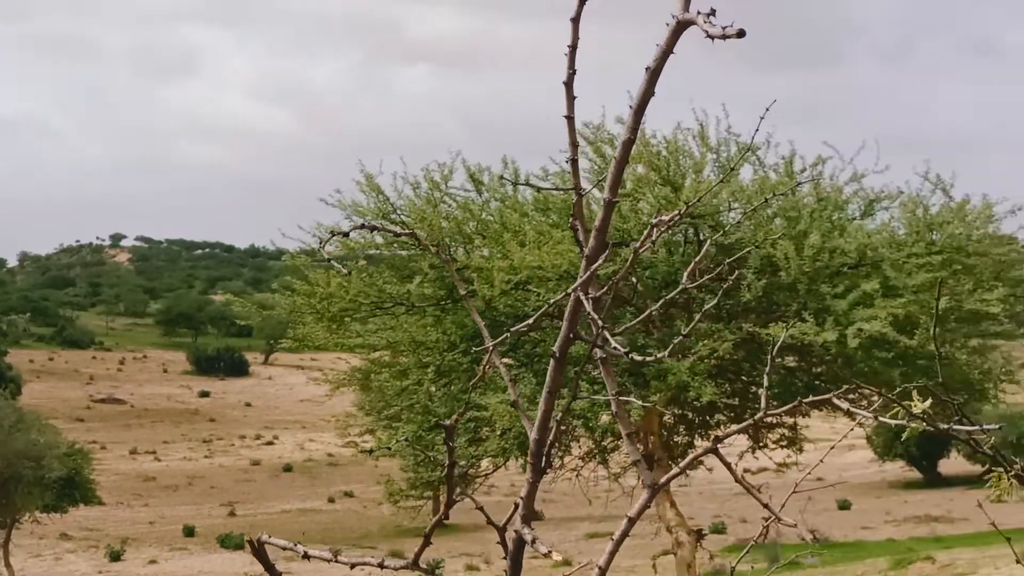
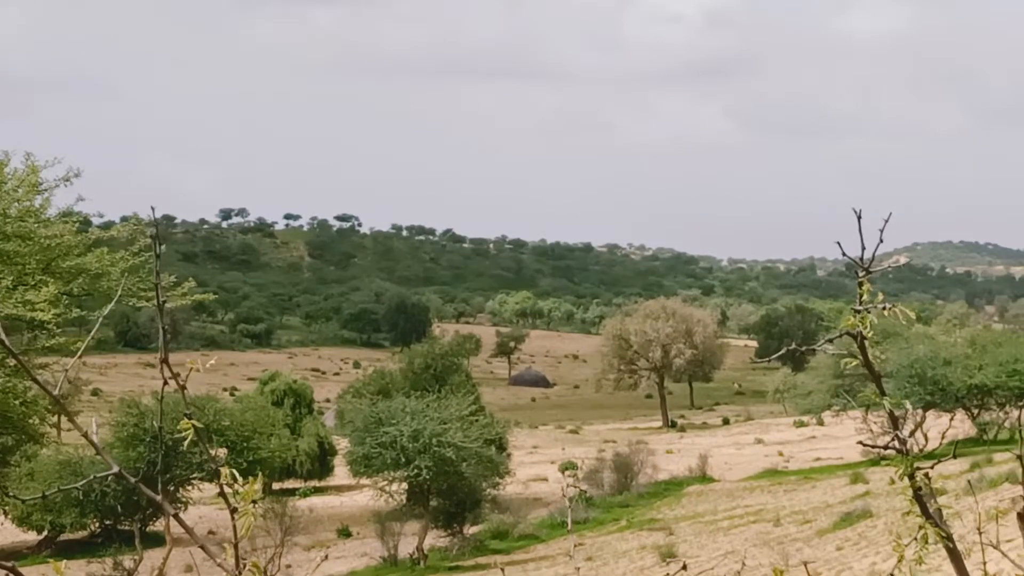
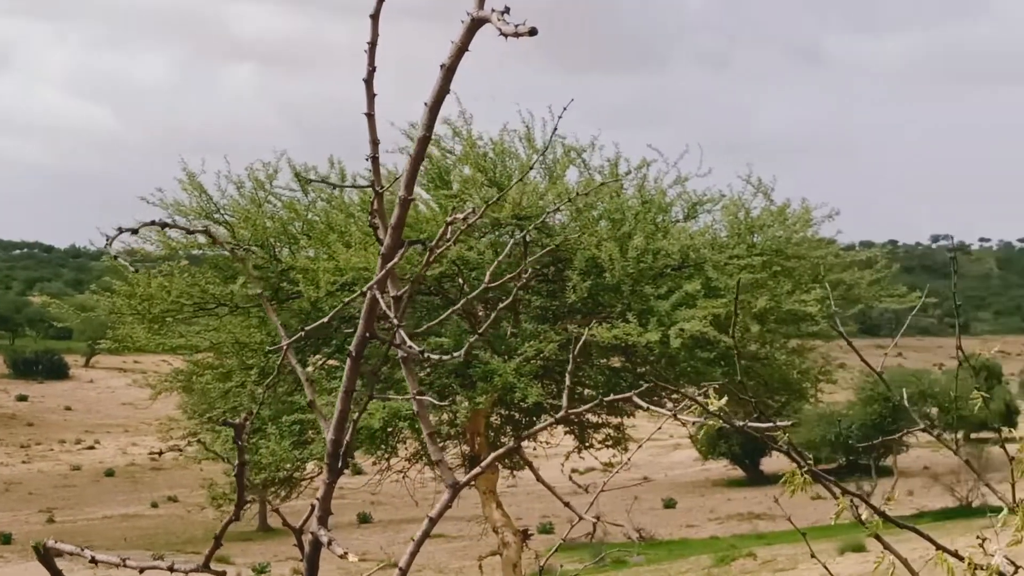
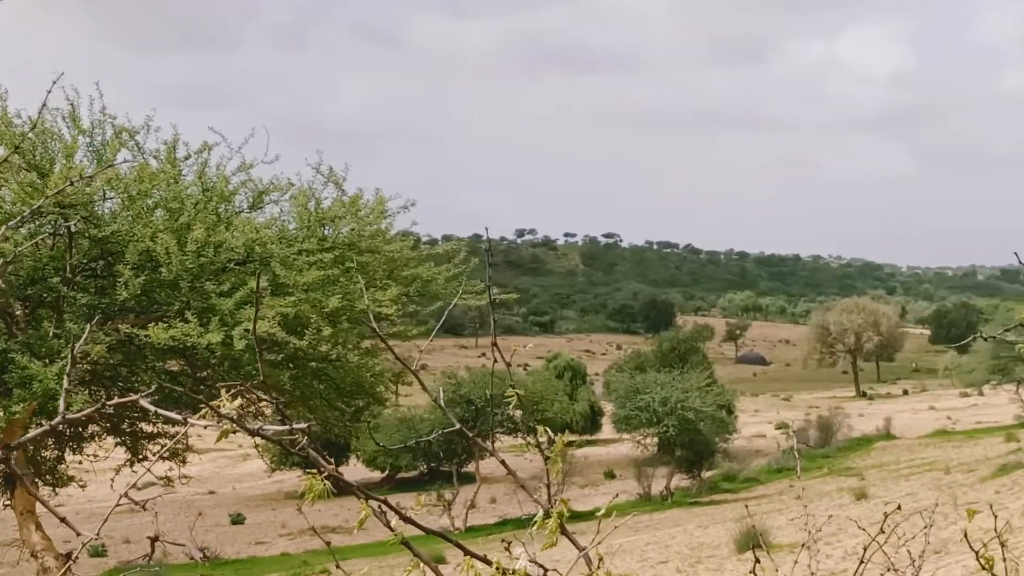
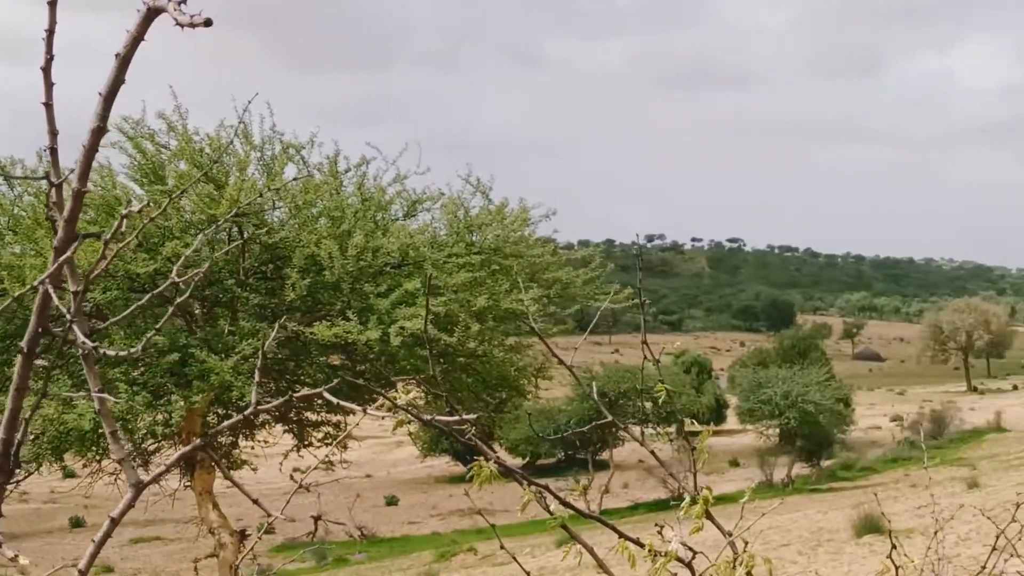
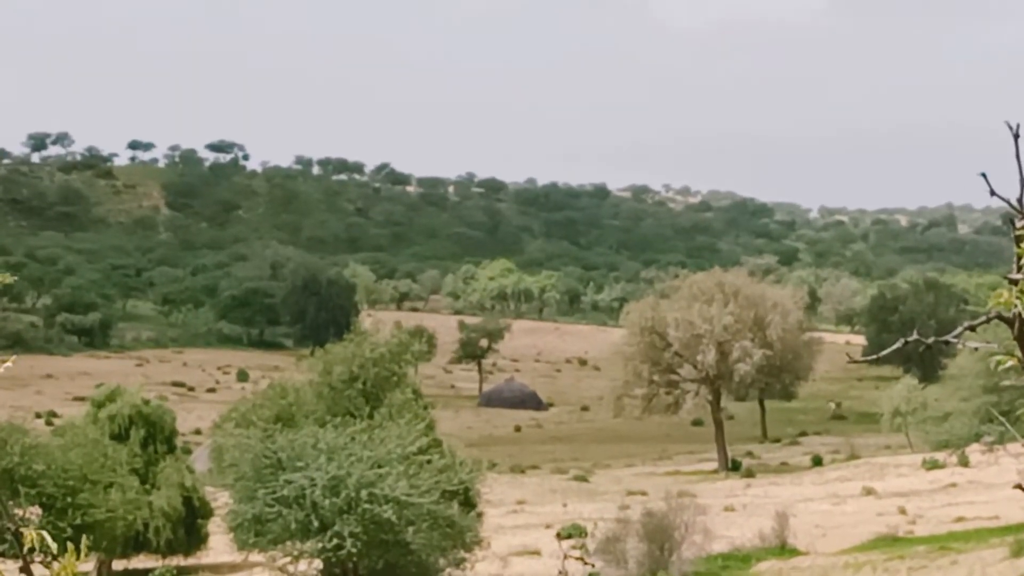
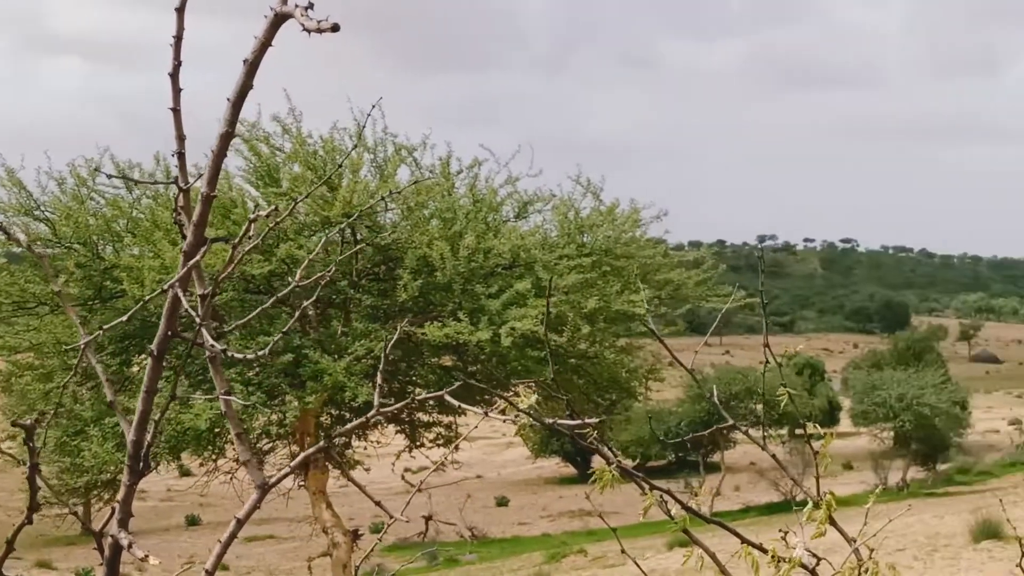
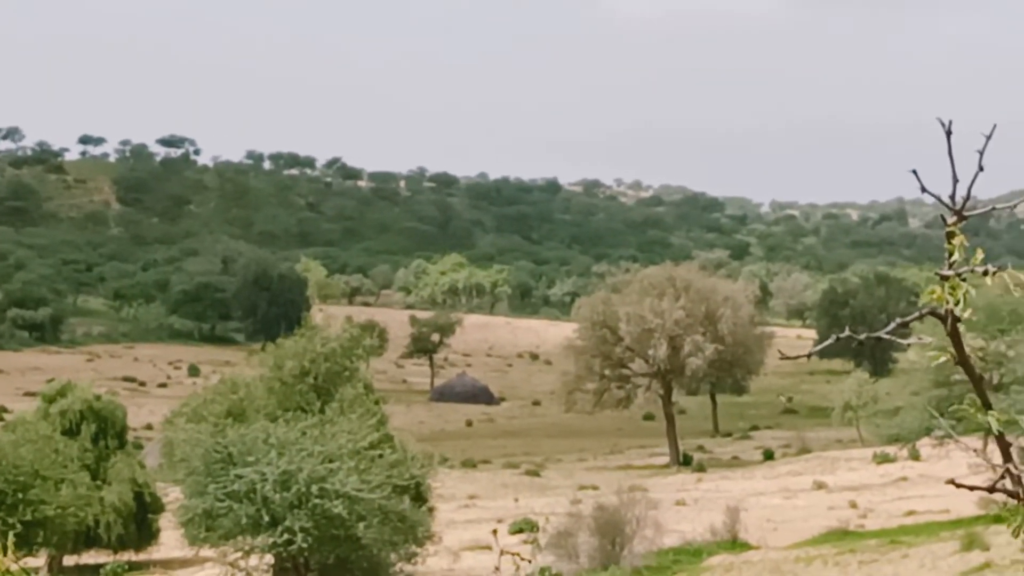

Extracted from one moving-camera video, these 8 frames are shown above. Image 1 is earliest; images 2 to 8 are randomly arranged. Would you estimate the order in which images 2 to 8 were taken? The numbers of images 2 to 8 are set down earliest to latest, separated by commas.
3, 7, 5, 4, 2, 6, 8
